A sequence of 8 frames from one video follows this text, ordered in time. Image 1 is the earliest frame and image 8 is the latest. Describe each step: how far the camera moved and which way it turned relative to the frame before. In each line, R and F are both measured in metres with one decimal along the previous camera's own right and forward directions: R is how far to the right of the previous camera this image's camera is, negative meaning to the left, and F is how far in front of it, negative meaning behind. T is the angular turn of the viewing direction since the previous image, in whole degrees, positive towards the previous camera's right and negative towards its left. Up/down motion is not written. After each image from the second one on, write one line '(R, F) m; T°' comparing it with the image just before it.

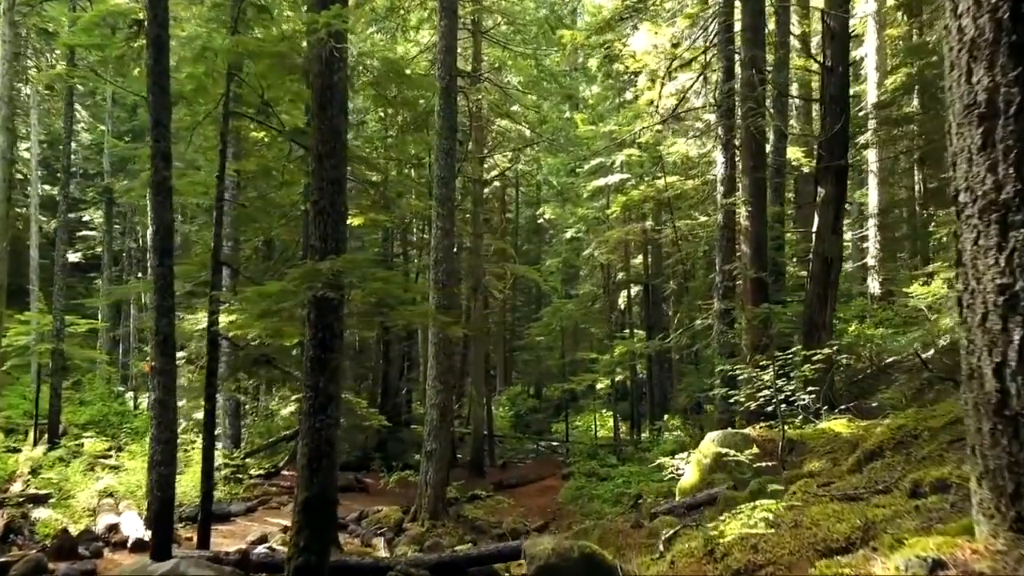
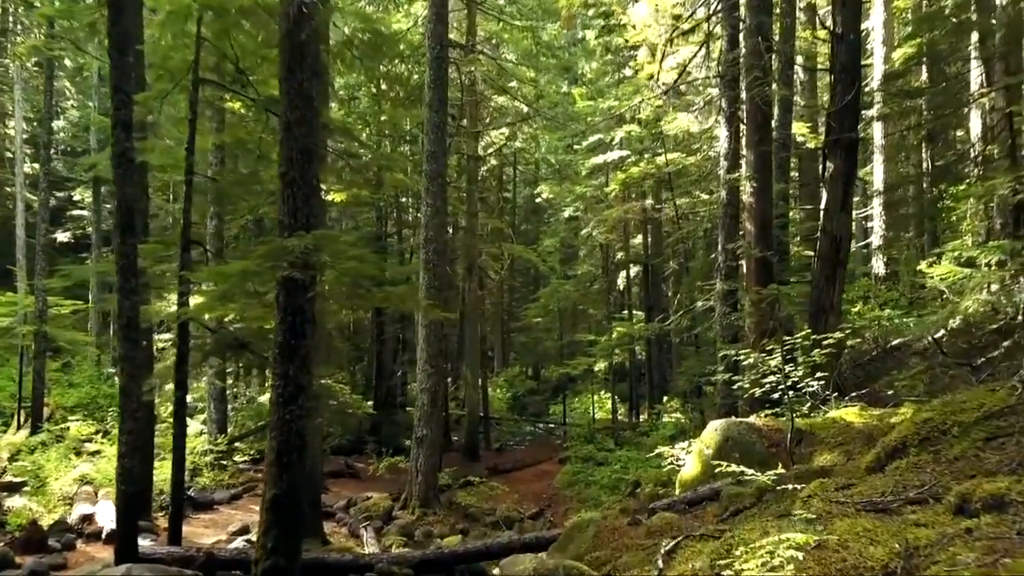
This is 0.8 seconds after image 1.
(+0.1, +0.6) m; 0°
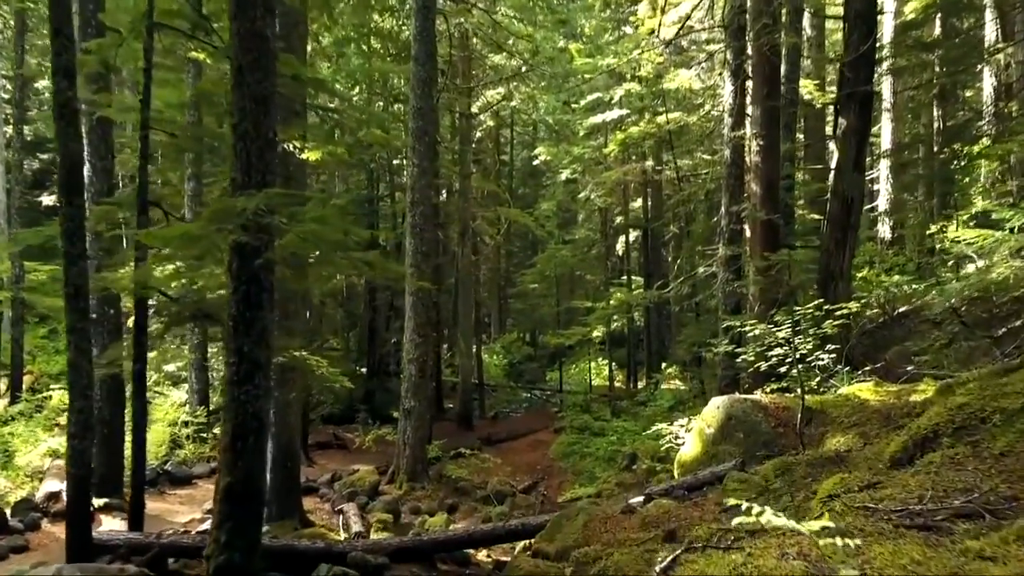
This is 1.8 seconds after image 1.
(+0.1, +0.7) m; 0°
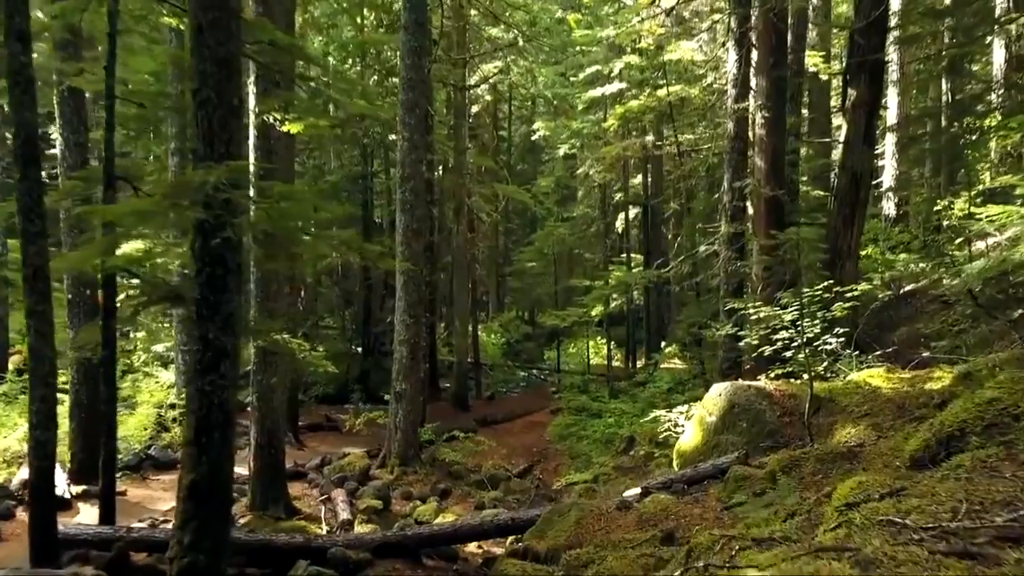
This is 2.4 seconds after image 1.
(+0.1, +0.4) m; 0°
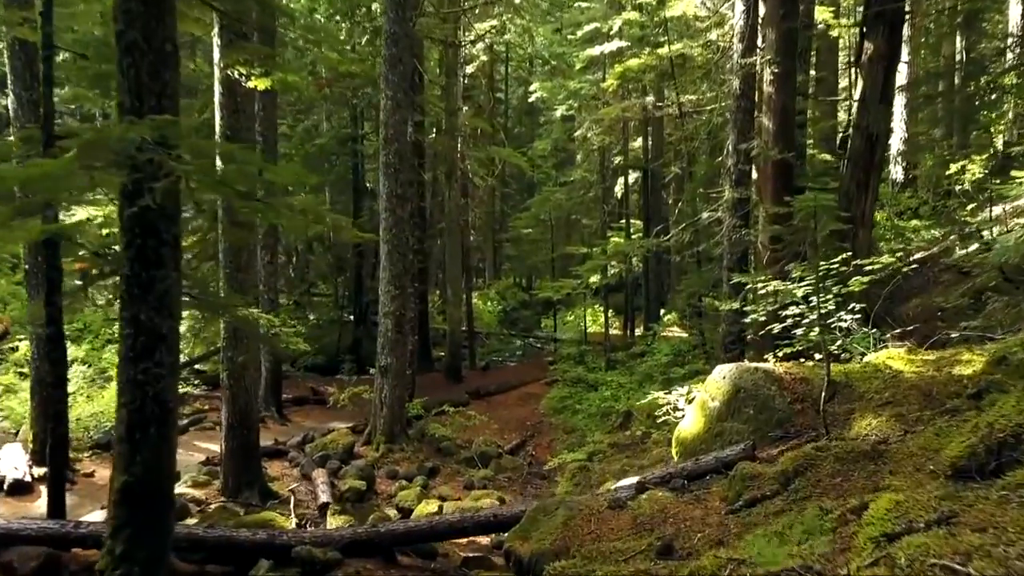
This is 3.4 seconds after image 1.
(+0.1, +0.7) m; 0°
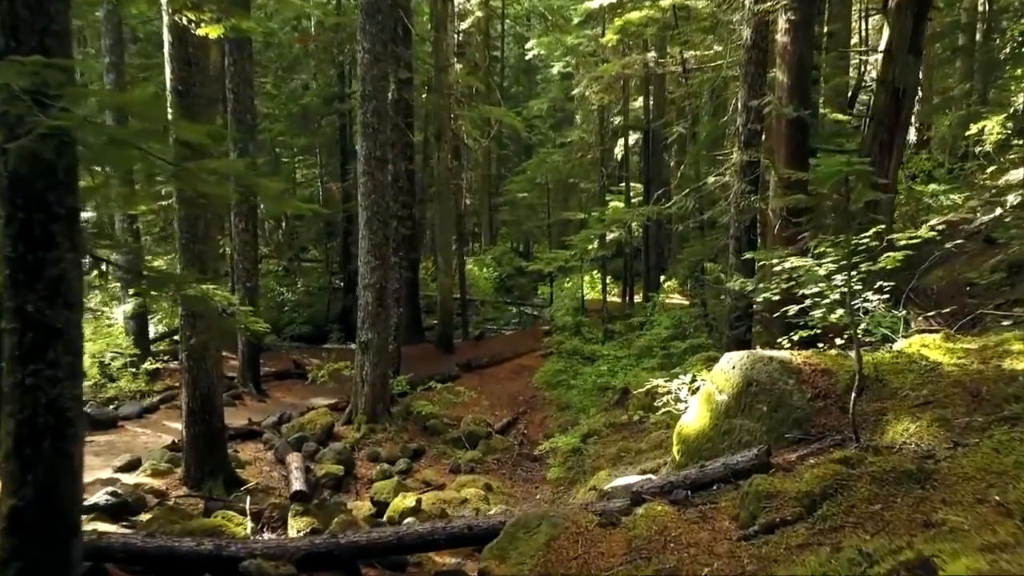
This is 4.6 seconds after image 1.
(+0.1, +0.8) m; 0°
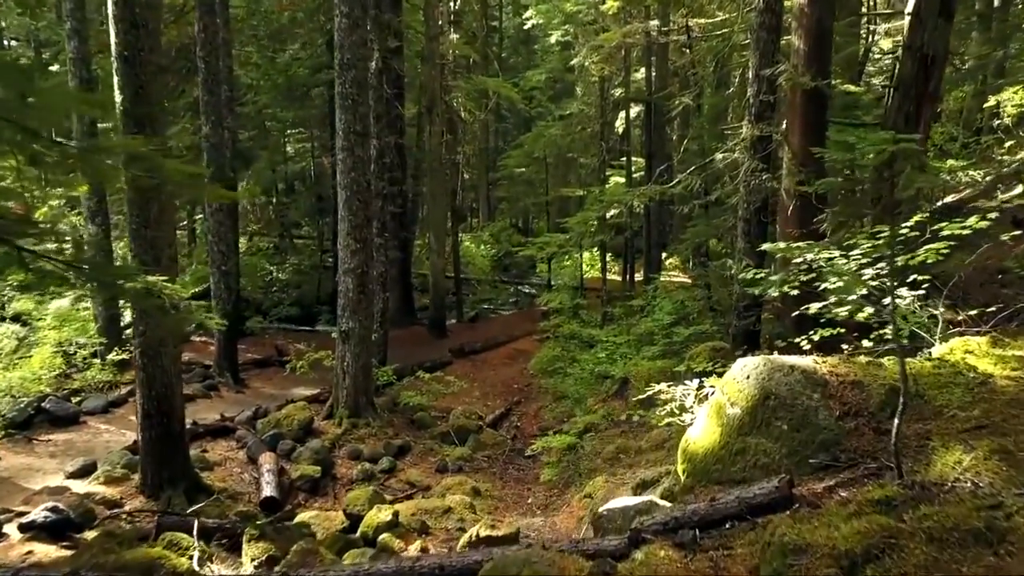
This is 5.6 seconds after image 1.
(+0.1, +0.8) m; 0°
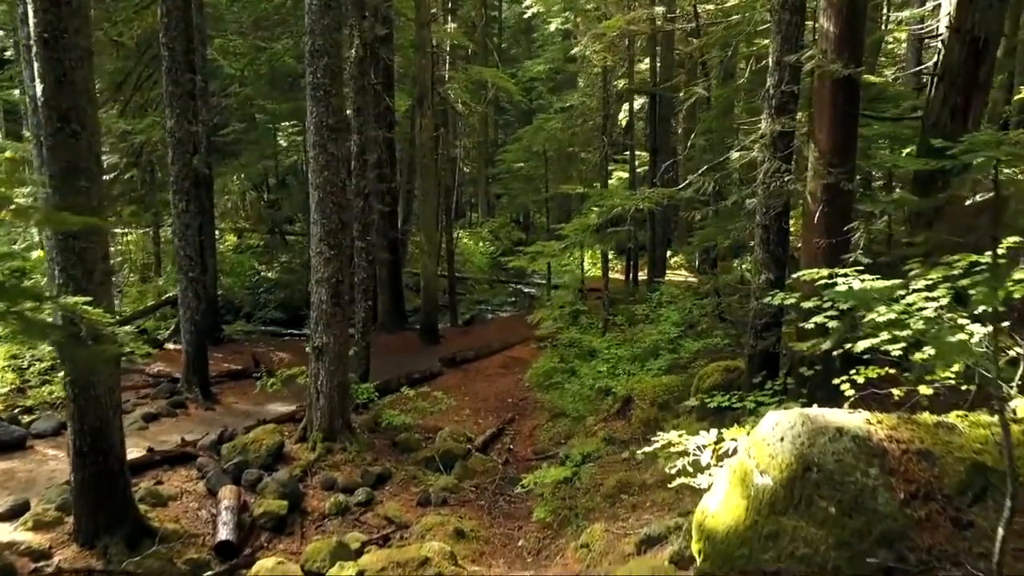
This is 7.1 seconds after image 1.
(+0.1, +1.0) m; 0°
